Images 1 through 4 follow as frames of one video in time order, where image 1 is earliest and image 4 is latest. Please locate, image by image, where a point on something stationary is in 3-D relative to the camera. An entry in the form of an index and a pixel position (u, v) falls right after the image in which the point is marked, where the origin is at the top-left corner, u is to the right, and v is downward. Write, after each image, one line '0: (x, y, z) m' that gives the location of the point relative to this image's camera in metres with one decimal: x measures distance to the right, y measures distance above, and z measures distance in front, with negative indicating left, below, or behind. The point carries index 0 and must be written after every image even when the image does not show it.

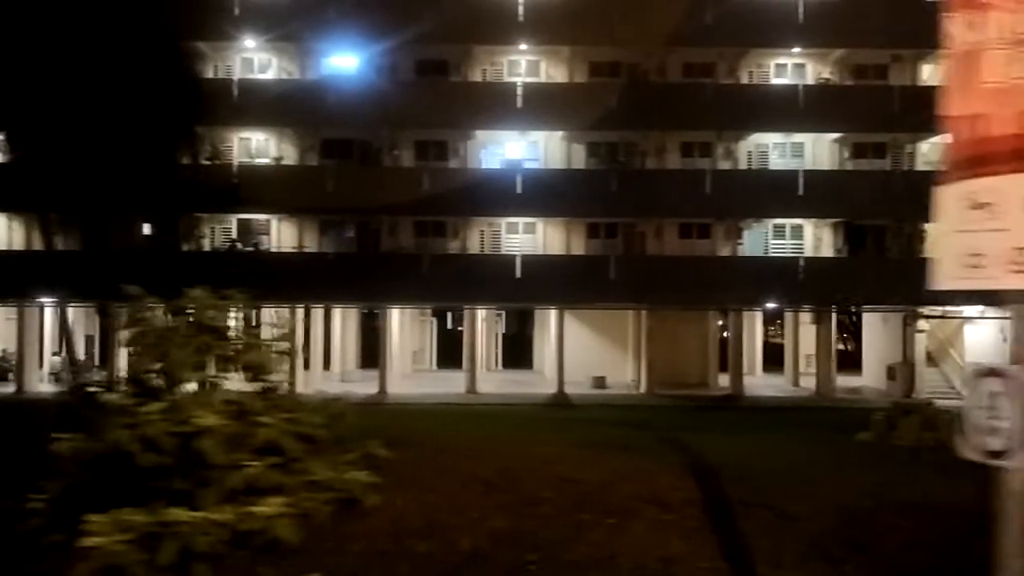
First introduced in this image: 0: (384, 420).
0: (-2.2, -2.3, +19.7) m
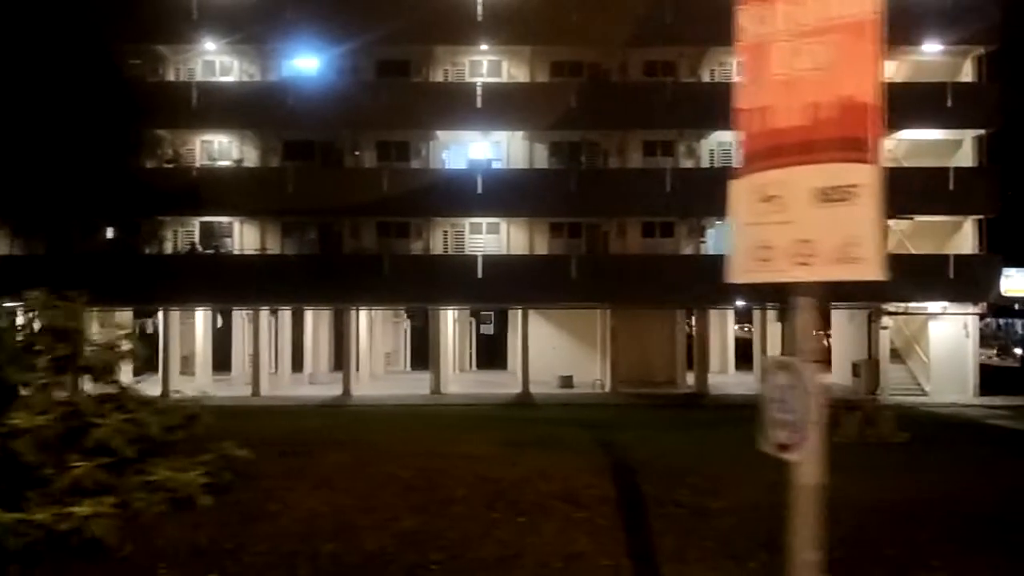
0: (-3.2, -2.3, +19.7) m
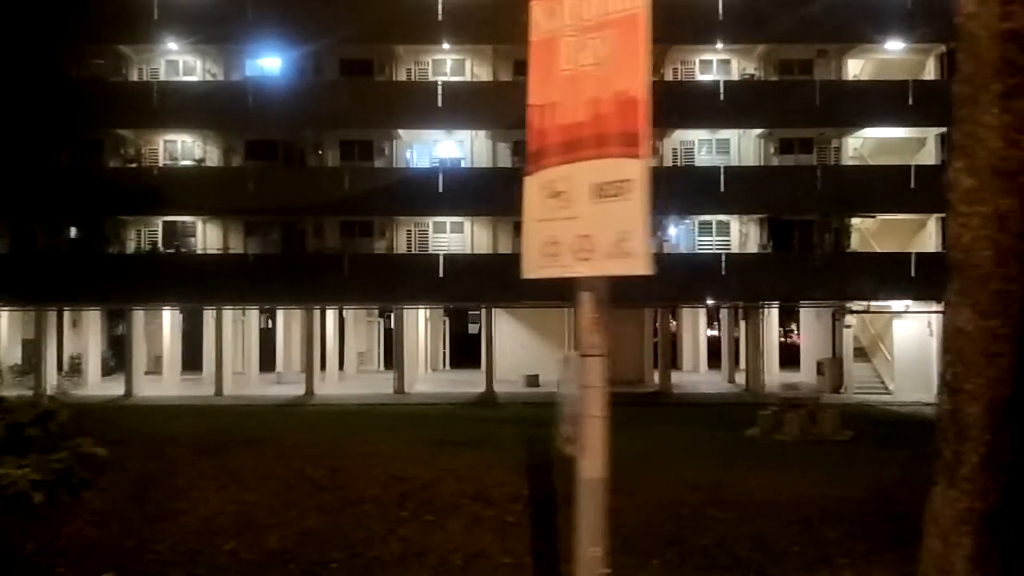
0: (-4.2, -2.3, +19.7) m
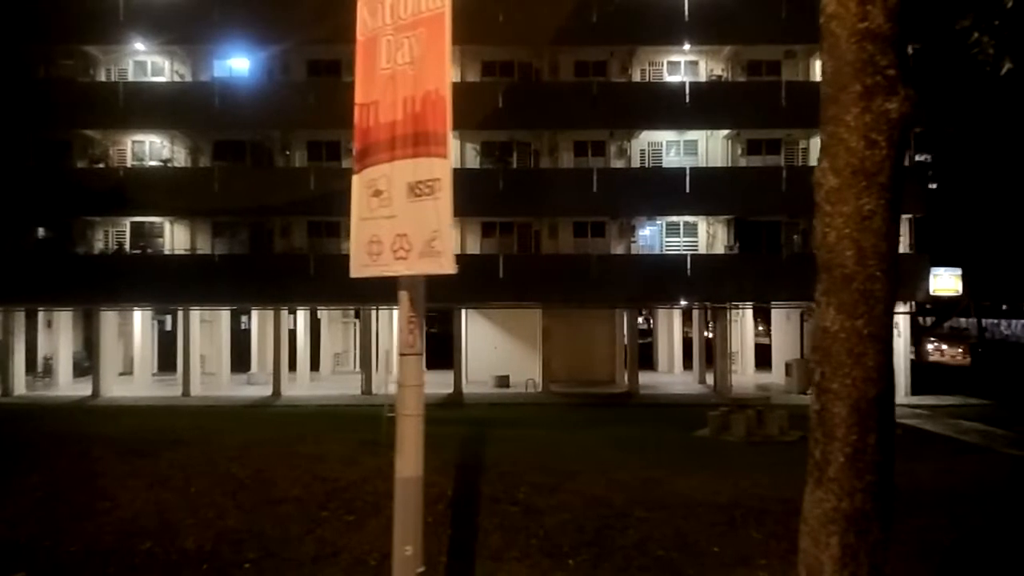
0: (-5.1, -2.3, +19.7) m
